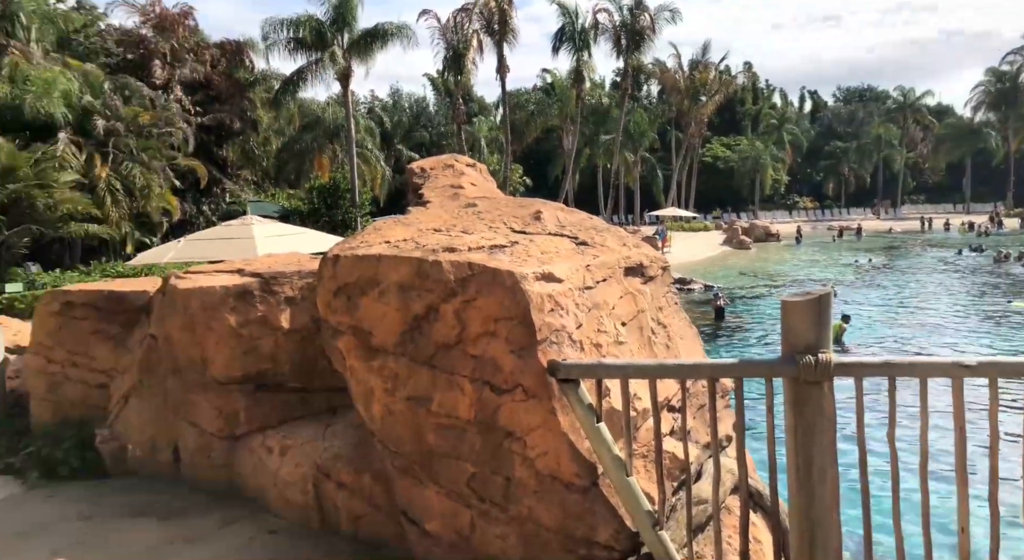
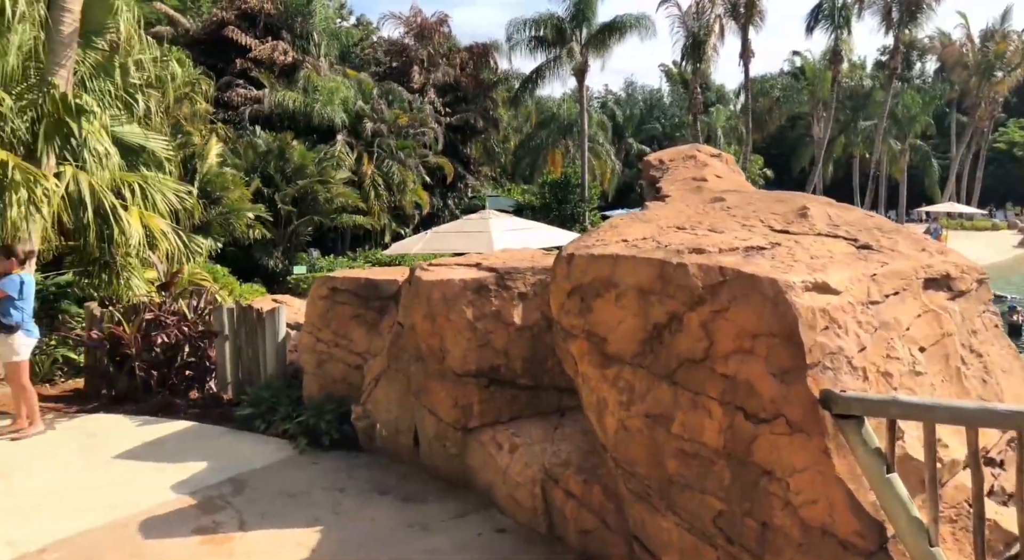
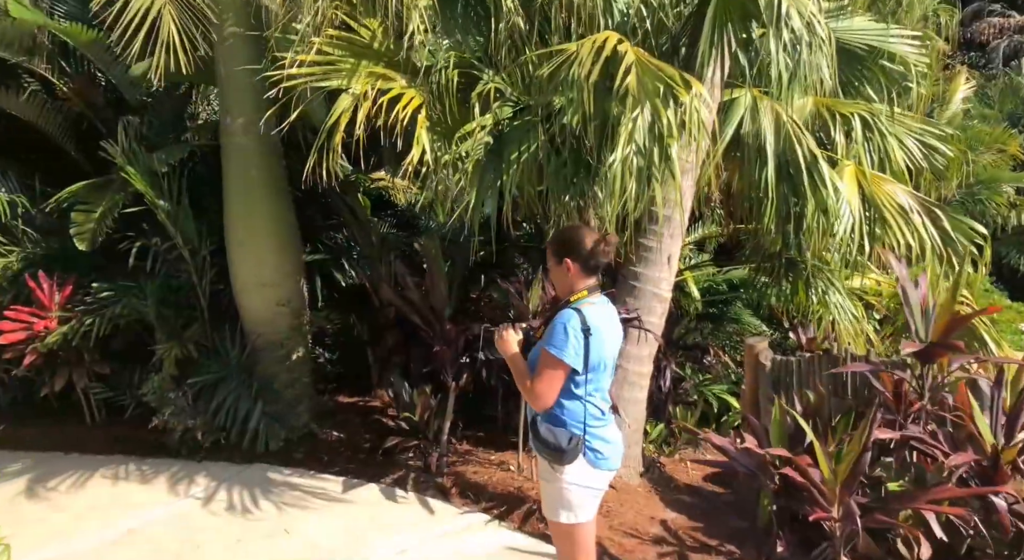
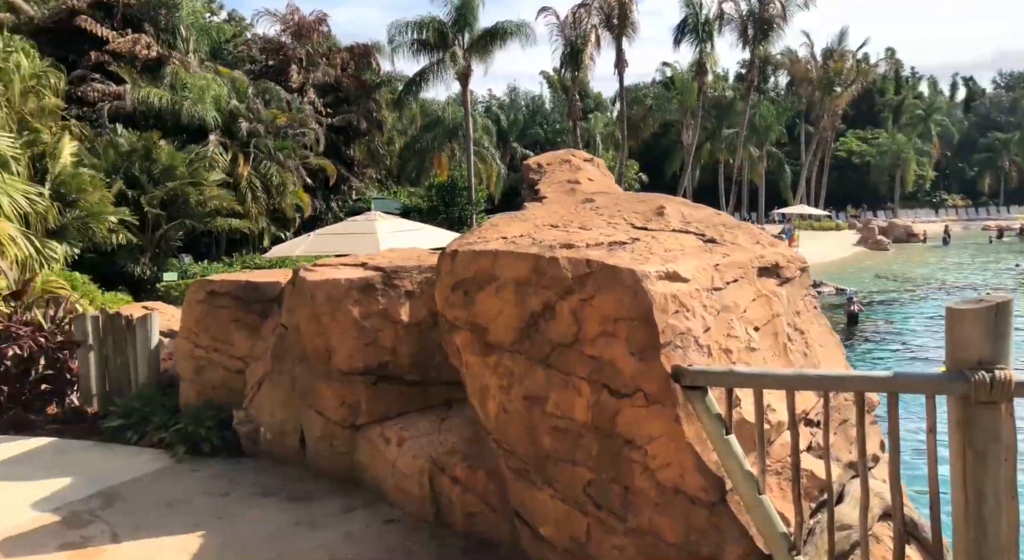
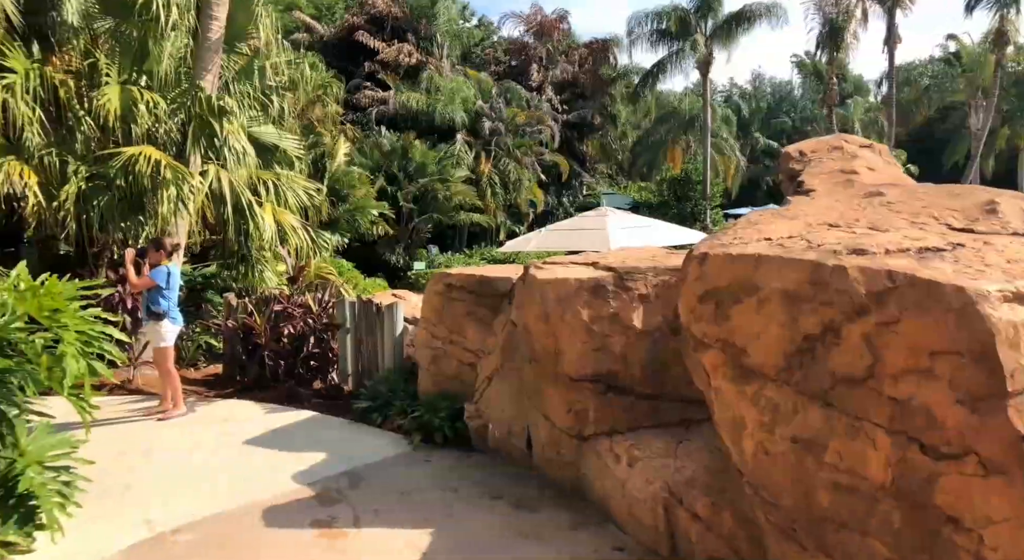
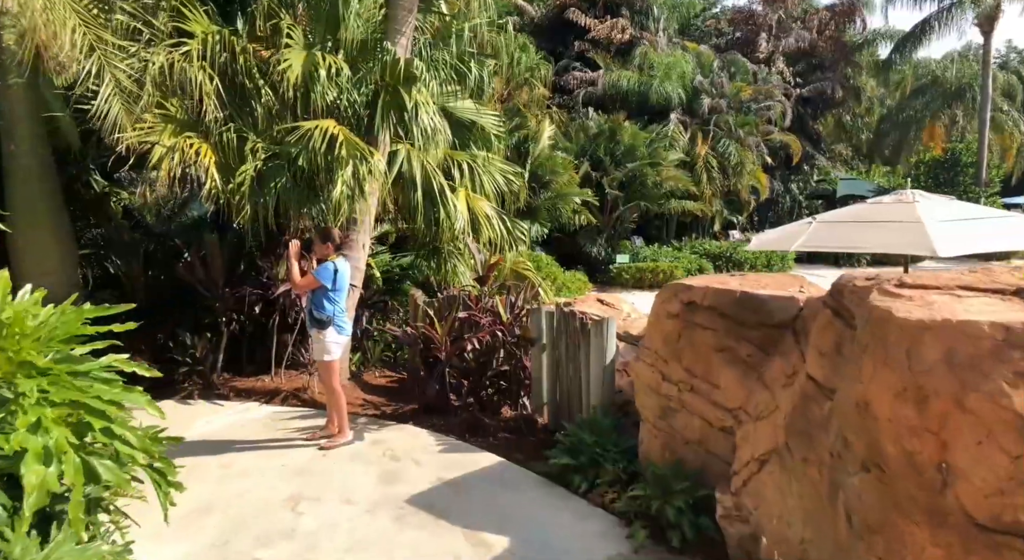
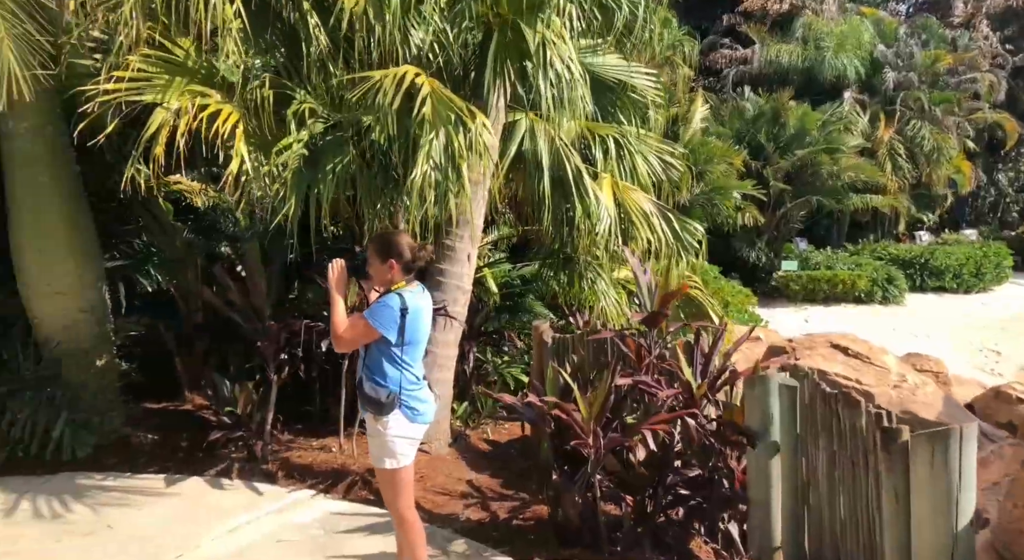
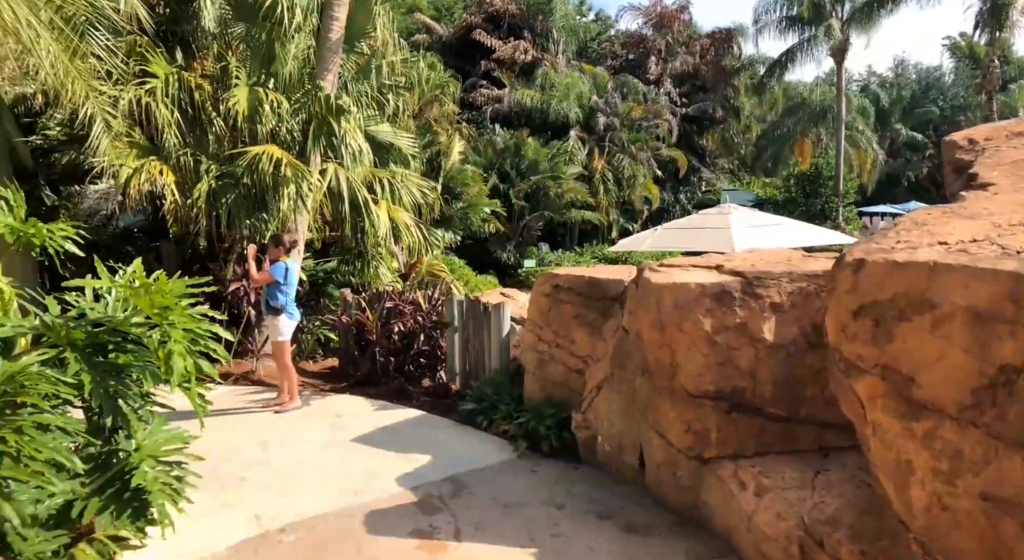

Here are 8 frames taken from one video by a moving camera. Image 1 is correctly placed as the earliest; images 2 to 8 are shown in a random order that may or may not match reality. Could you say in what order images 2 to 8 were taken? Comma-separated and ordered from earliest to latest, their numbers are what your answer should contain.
4, 2, 5, 8, 6, 7, 3
